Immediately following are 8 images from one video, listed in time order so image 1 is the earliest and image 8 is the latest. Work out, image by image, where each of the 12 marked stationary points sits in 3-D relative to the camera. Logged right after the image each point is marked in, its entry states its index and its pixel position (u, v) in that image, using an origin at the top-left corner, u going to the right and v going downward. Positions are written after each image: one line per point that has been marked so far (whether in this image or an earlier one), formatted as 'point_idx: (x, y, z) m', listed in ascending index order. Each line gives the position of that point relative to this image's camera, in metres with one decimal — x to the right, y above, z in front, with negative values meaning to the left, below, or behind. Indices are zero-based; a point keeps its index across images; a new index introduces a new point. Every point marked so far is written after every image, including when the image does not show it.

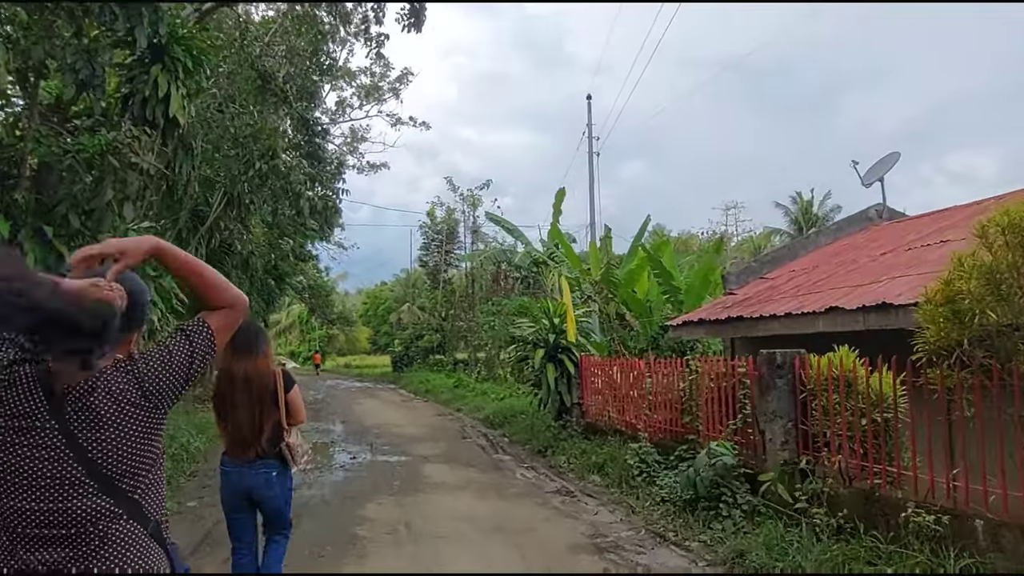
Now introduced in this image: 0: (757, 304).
0: (+2.5, -0.2, +7.9) m
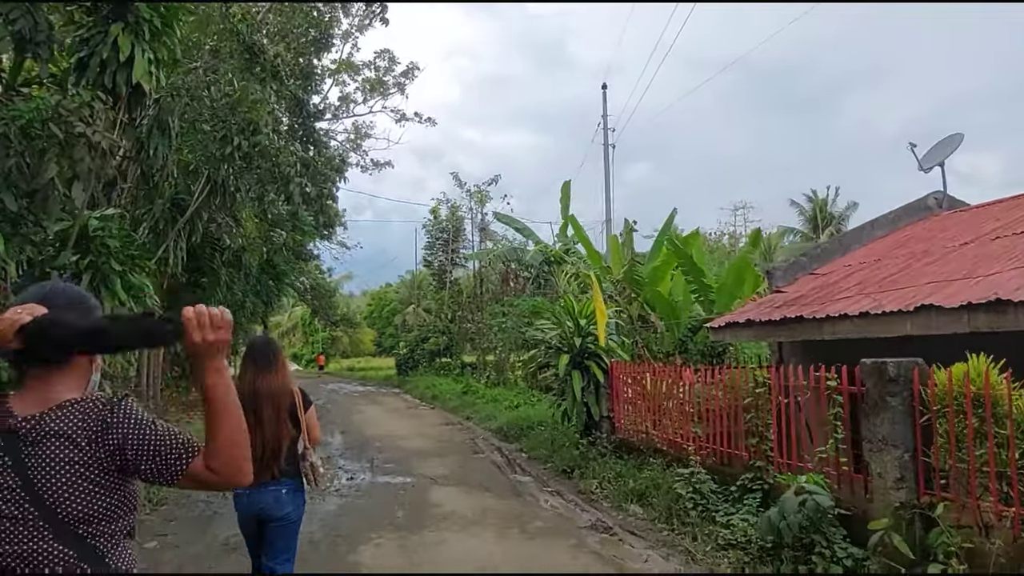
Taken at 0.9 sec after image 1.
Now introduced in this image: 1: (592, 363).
0: (+2.7, -0.1, +6.9) m
1: (+0.8, -0.8, +8.1) m
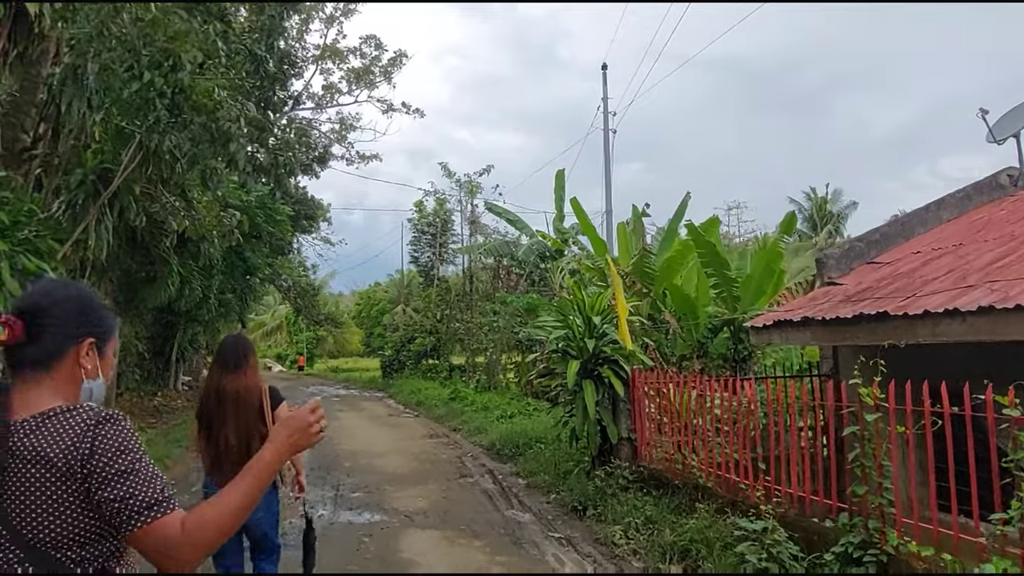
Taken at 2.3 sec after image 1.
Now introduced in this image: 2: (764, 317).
0: (+2.7, 0.0, +5.4) m
1: (+0.8, -0.7, +6.6) m
2: (+2.0, -0.3, +6.3) m
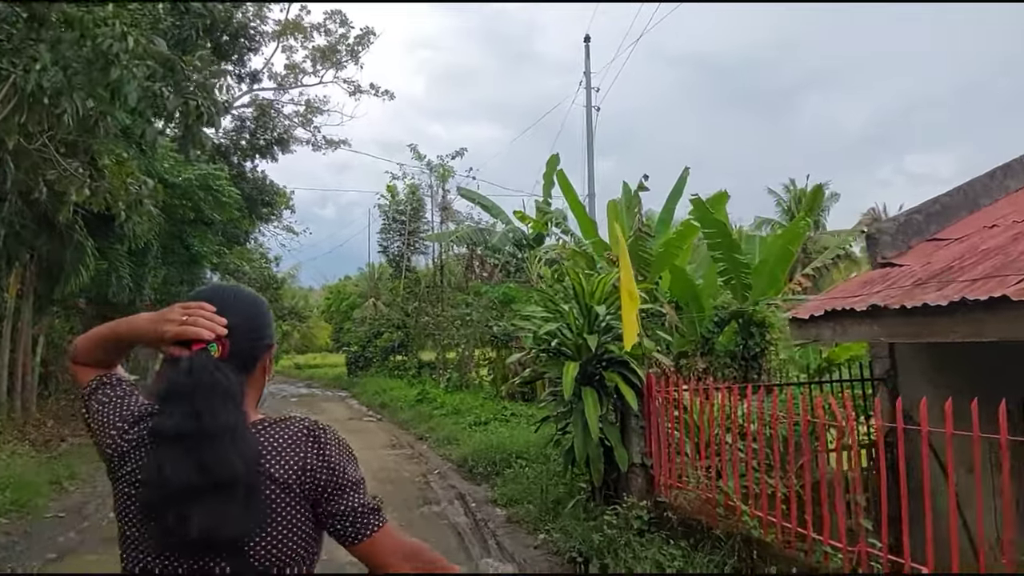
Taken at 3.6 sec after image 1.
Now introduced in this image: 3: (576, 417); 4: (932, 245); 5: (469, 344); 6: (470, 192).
0: (+2.6, +0.1, +4.1) m
1: (+0.7, -0.6, +5.2) m
2: (+1.9, -0.1, +5.0) m
3: (+0.4, -0.9, +5.2) m
4: (+2.9, +0.3, +5.4) m
5: (-1.0, -1.2, +17.3) m
6: (-0.9, +2.1, +17.0) m
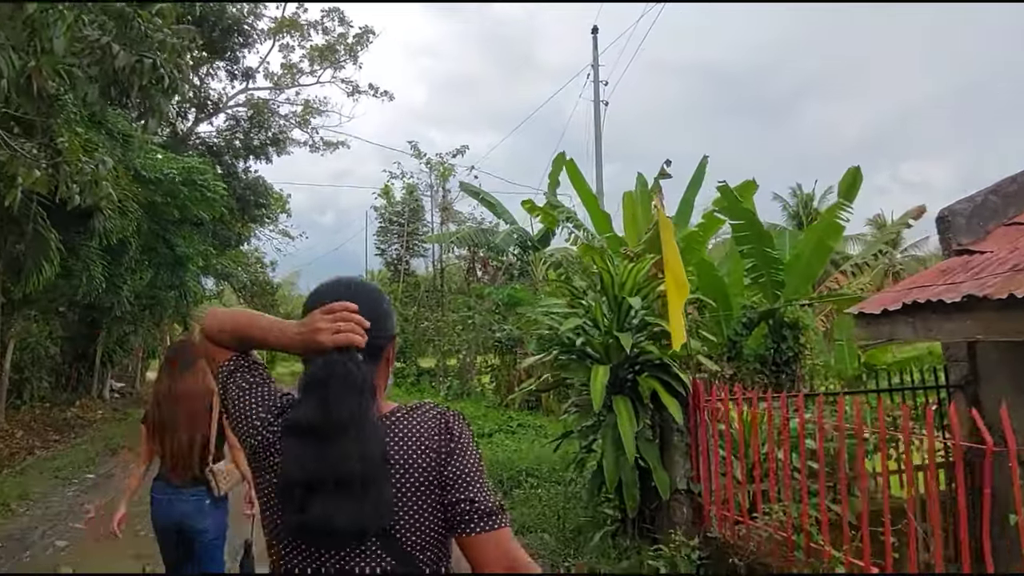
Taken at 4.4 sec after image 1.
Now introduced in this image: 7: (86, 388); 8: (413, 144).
0: (+2.6, +0.1, +3.3) m
1: (+0.7, -0.5, +4.4) m
2: (+2.0, -0.1, +4.2) m
3: (+0.5, -0.8, +4.4) m
4: (+3.0, +0.4, +4.6) m
5: (-0.9, -1.3, +16.4) m
6: (-0.8, +2.0, +16.2) m
7: (-10.3, -2.4, +18.9) m
8: (-2.4, +3.5, +18.8) m
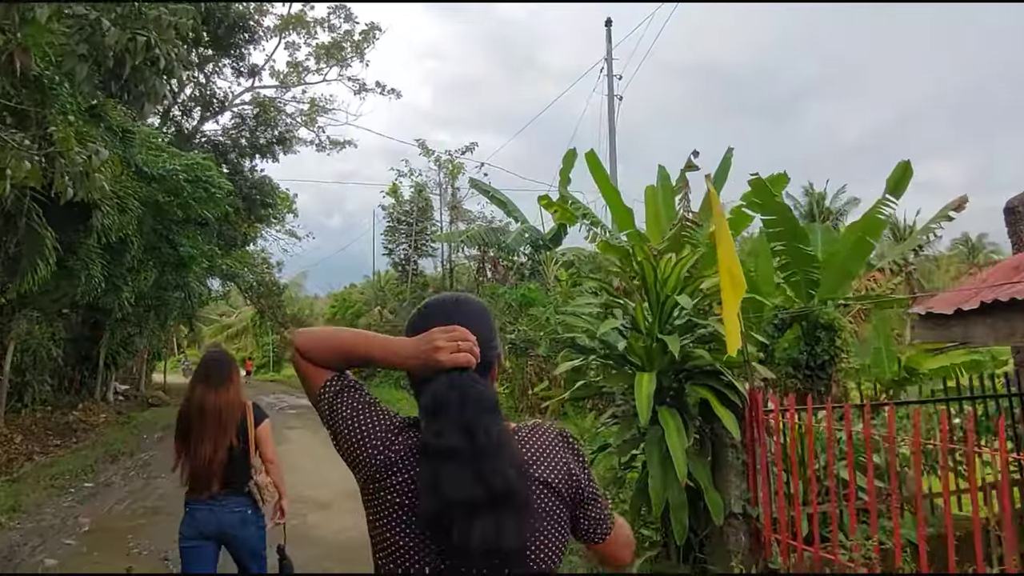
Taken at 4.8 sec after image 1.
0: (+2.8, +0.1, +2.8) m
1: (+0.9, -0.5, +4.0) m
2: (+2.1, -0.1, +3.7) m
3: (+0.6, -0.8, +4.0) m
4: (+3.1, +0.4, +4.2) m
5: (-0.6, -1.3, +16.0) m
6: (-0.6, +2.0, +15.8) m
7: (-10.1, -2.4, +18.6) m
8: (-2.1, +3.5, +18.4) m
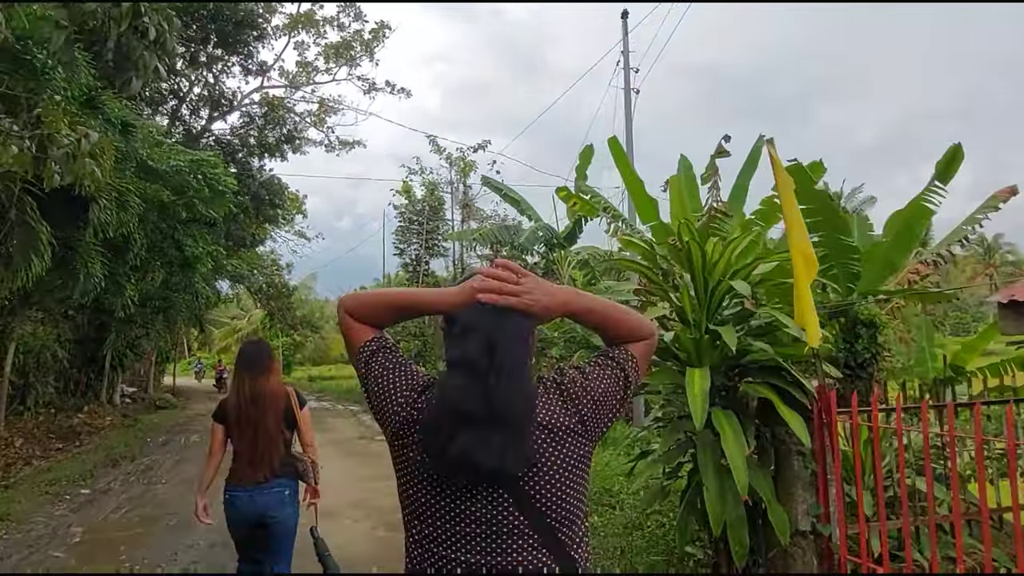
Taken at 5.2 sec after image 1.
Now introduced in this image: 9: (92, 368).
0: (+2.9, +0.2, +2.4) m
1: (+1.0, -0.4, +3.5) m
2: (+2.2, 0.0, +3.3) m
3: (+0.8, -0.7, +3.5) m
4: (+3.3, +0.4, +3.7) m
5: (-0.4, -1.3, +15.6) m
6: (-0.3, +2.0, +15.4) m
7: (-9.7, -2.5, +18.3) m
8: (-1.8, +3.4, +18.0) m
9: (-9.6, -1.8, +17.8) m
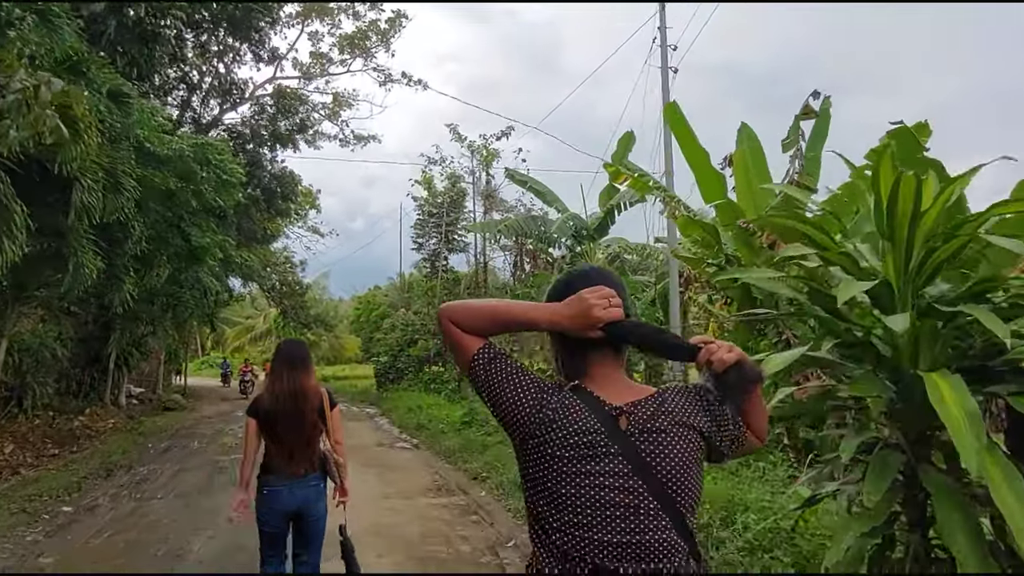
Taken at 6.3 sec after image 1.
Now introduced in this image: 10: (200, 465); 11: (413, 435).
0: (+3.1, +0.3, +1.3) m
1: (+1.3, -0.3, +2.5) m
2: (+2.5, +0.1, +2.2) m
3: (+1.1, -0.6, +2.5) m
4: (+3.6, +0.5, +2.7) m
5: (+0.1, -1.2, +14.6) m
6: (+0.2, +2.1, +14.4) m
7: (-9.2, -2.4, +17.4) m
8: (-1.3, +3.5, +17.0) m
9: (-9.0, -1.7, +17.0) m
10: (-3.6, -2.1, +9.1) m
11: (-1.5, -2.2, +11.5) m
